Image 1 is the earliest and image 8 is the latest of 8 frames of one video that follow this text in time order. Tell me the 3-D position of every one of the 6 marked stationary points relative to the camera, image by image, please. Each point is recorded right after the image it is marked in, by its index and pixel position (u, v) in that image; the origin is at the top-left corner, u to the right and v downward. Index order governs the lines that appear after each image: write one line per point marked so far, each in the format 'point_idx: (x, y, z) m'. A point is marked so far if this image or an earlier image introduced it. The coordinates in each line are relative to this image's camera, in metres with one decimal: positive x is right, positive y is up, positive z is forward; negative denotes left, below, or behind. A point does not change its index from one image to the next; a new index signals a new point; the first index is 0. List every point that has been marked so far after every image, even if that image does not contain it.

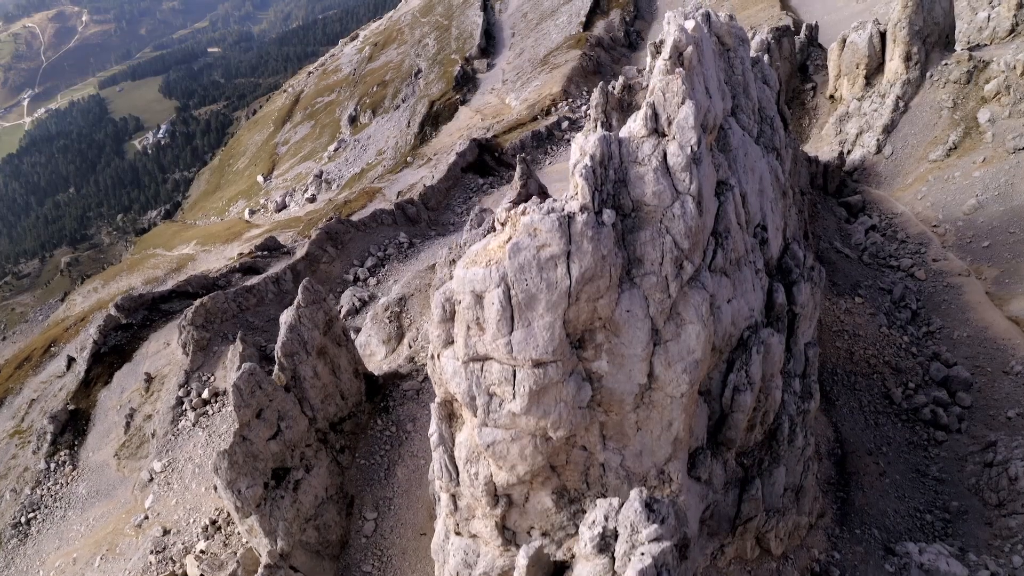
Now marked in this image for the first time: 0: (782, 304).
0: (+7.9, -0.5, +17.0) m
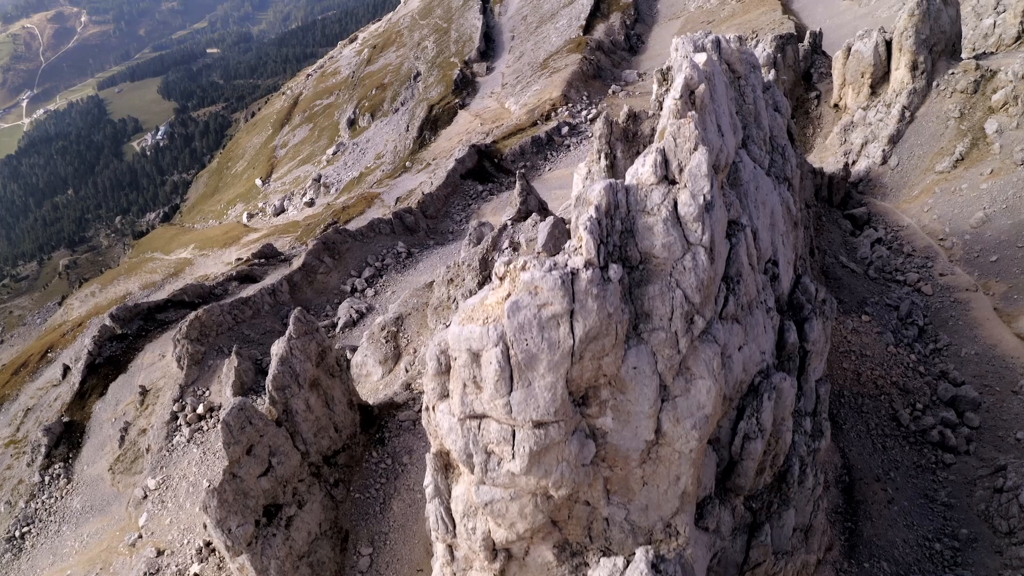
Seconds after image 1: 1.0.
0: (+7.9, -1.6, +16.3) m
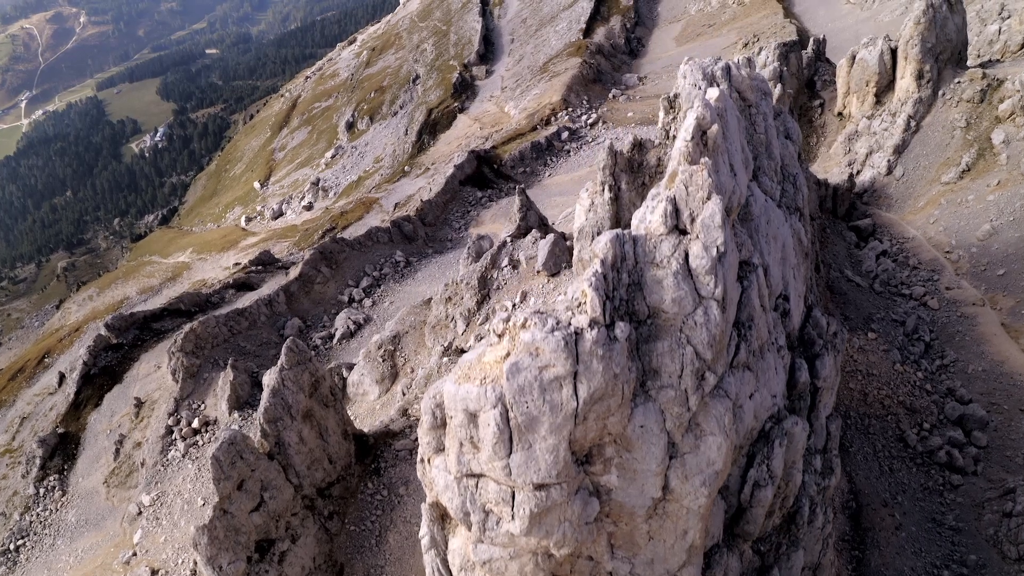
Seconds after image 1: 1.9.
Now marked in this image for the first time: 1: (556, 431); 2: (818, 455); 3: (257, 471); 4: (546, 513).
0: (+7.9, -2.6, +15.6) m
1: (+0.8, -2.5, +10.2) m
2: (+9.2, -5.0, +17.3) m
3: (-8.6, -6.2, +19.6) m
4: (+0.6, -4.3, +11.0) m
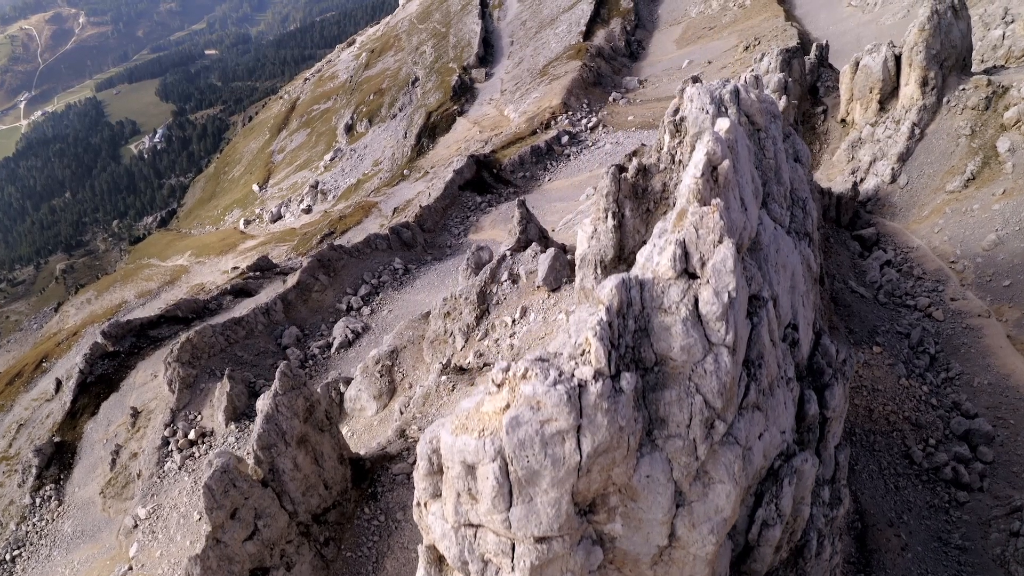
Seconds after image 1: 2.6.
0: (+7.9, -3.3, +15.1) m
1: (+0.8, -3.3, +9.7) m
2: (+9.1, -5.8, +16.9) m
3: (-8.6, -7.0, +19.1) m
4: (+0.6, -5.1, +10.5) m
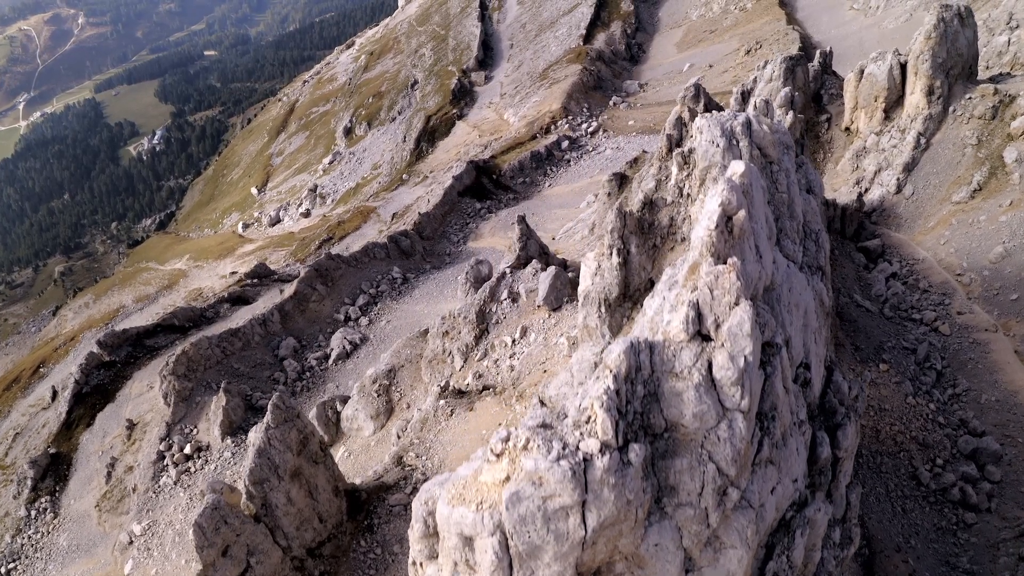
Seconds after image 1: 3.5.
0: (+7.9, -4.3, +14.5) m
1: (+0.8, -4.3, +9.1) m
2: (+9.1, -6.7, +16.3) m
3: (-8.6, -7.9, +18.5) m
4: (+0.6, -6.0, +9.9) m
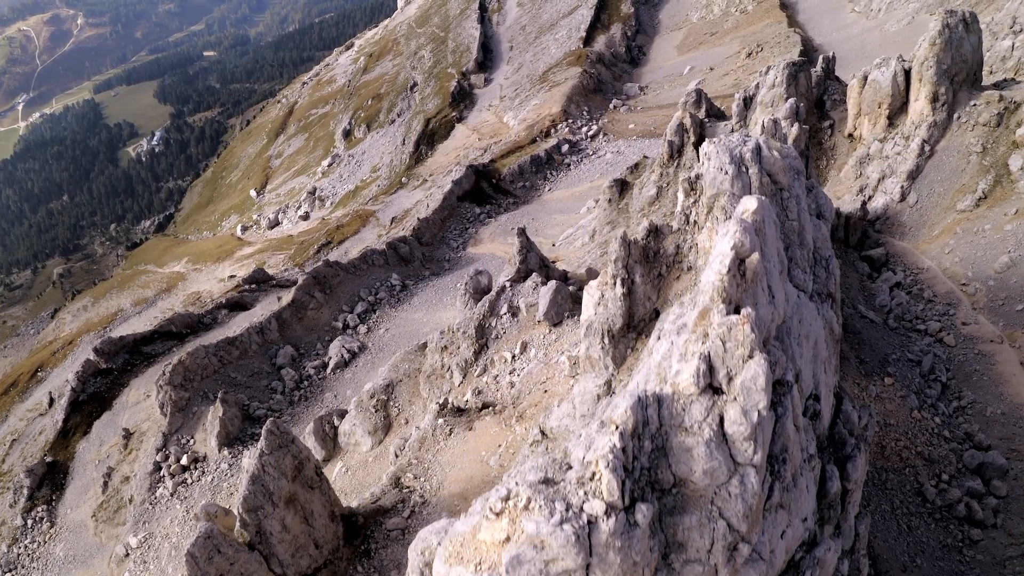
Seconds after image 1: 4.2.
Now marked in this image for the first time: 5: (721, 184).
0: (+7.9, -5.0, +14.1) m
1: (+0.8, -5.0, +8.7) m
2: (+9.2, -7.4, +15.8) m
3: (-8.6, -8.6, +18.0) m
4: (+0.6, -6.7, +9.5) m
5: (+5.4, +2.5, +14.7) m
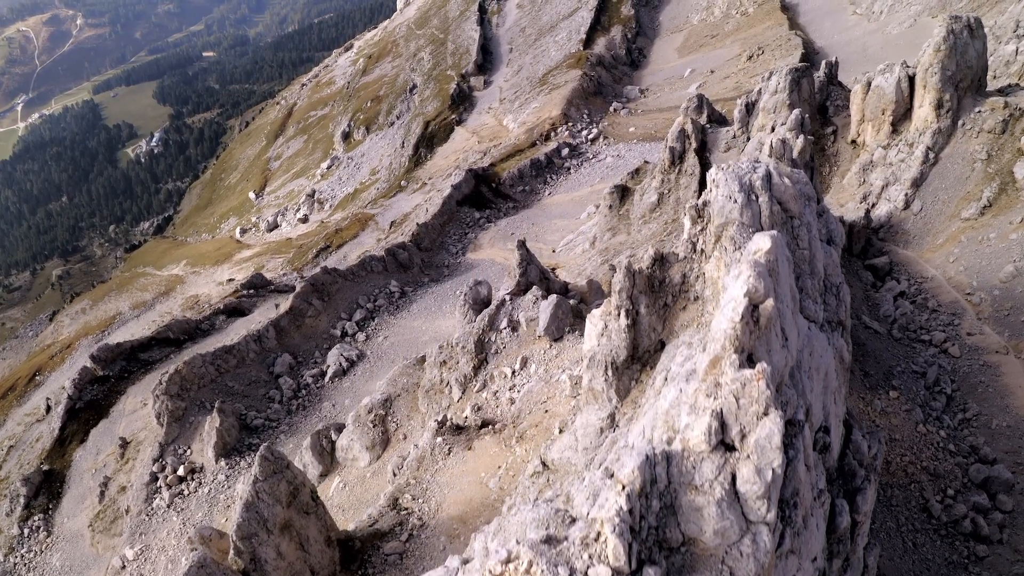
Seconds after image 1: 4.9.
0: (+7.9, -5.7, +13.6) m
1: (+0.8, -5.7, +8.2) m
2: (+9.2, -8.1, +15.4) m
3: (-8.6, -9.3, +17.6) m
4: (+0.6, -7.4, +9.0) m
5: (+5.4, +1.9, +14.3) m
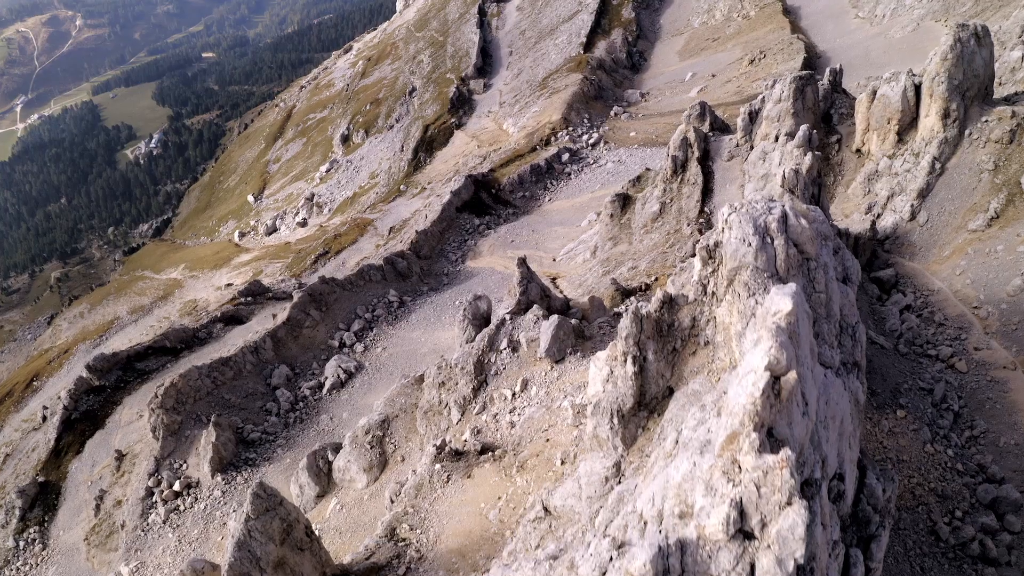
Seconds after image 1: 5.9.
0: (+7.9, -6.6, +13.0) m
1: (+0.8, -6.6, +7.6) m
2: (+9.2, -9.0, +14.8) m
3: (-8.6, -10.3, +17.0) m
4: (+0.7, -8.4, +8.4) m
5: (+5.4, +0.9, +13.7) m
